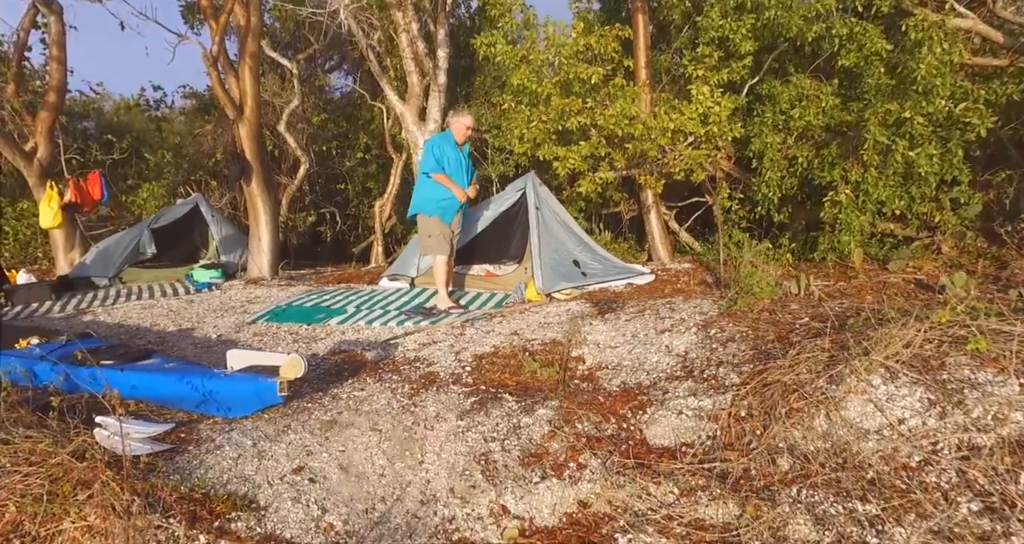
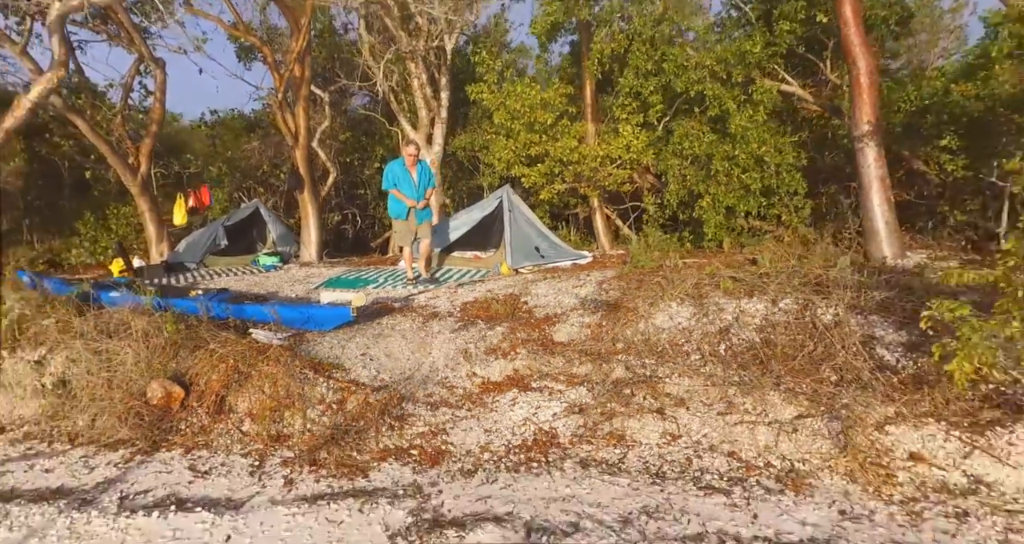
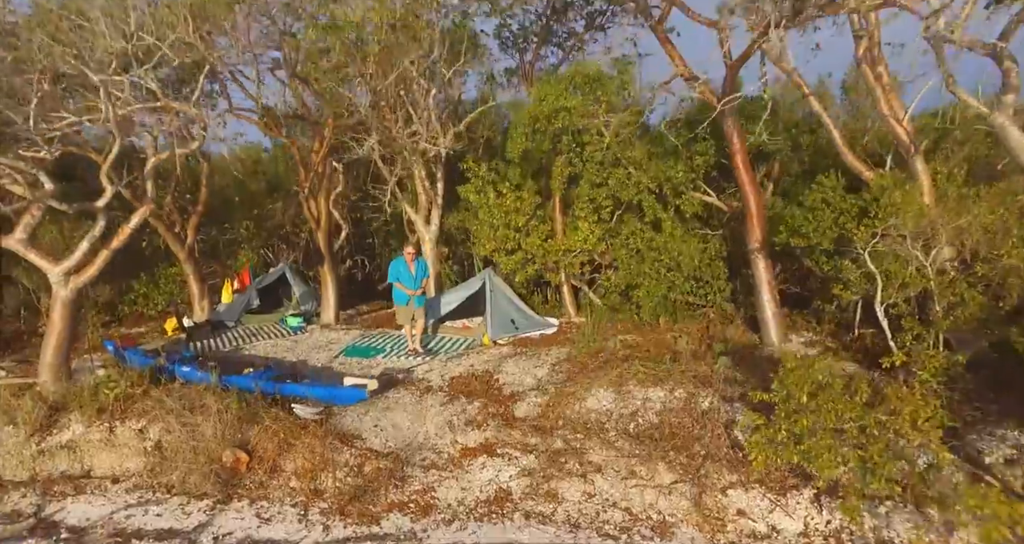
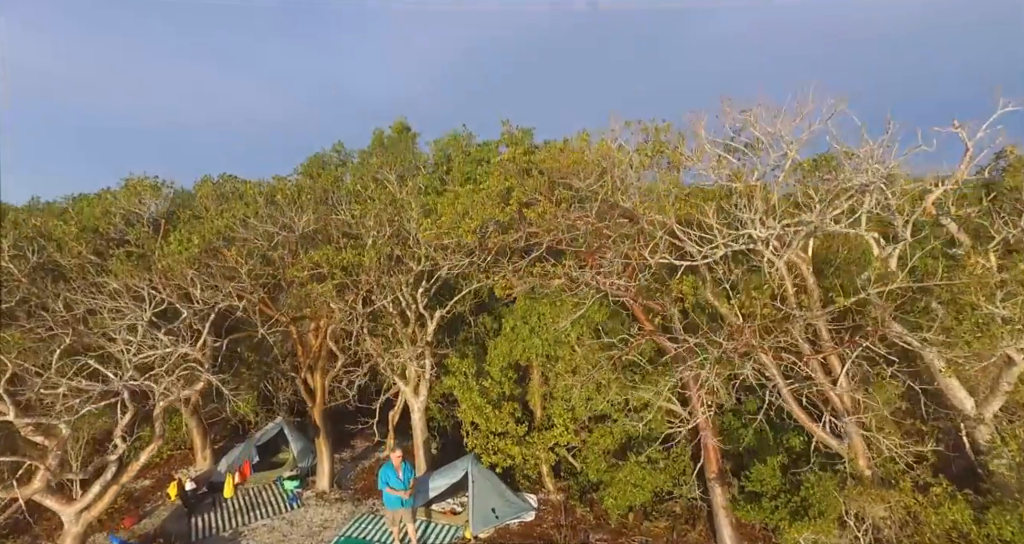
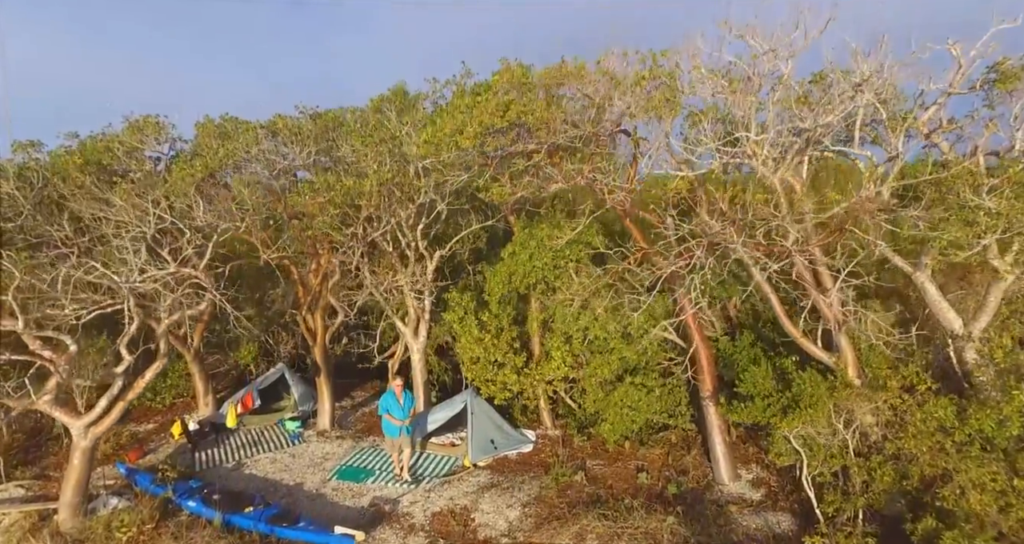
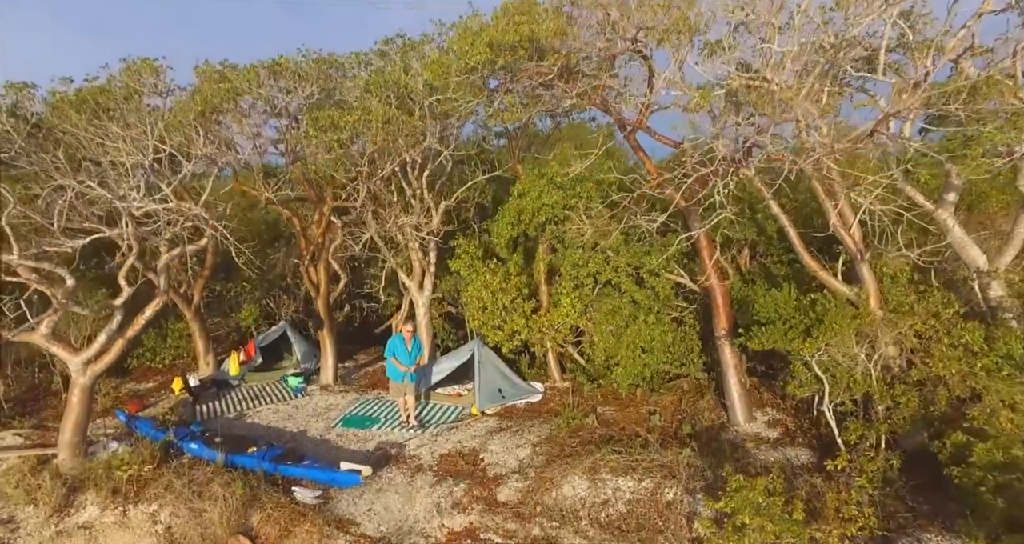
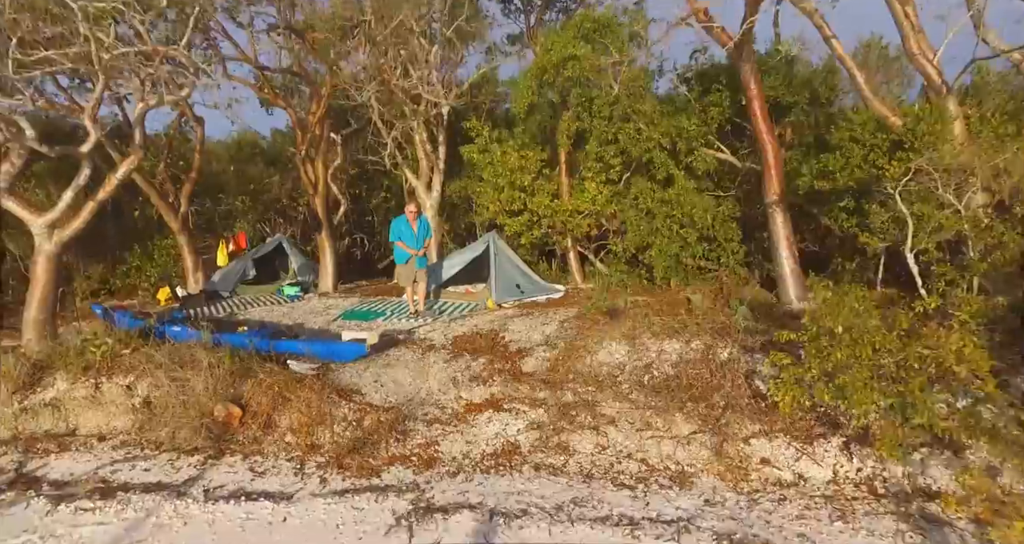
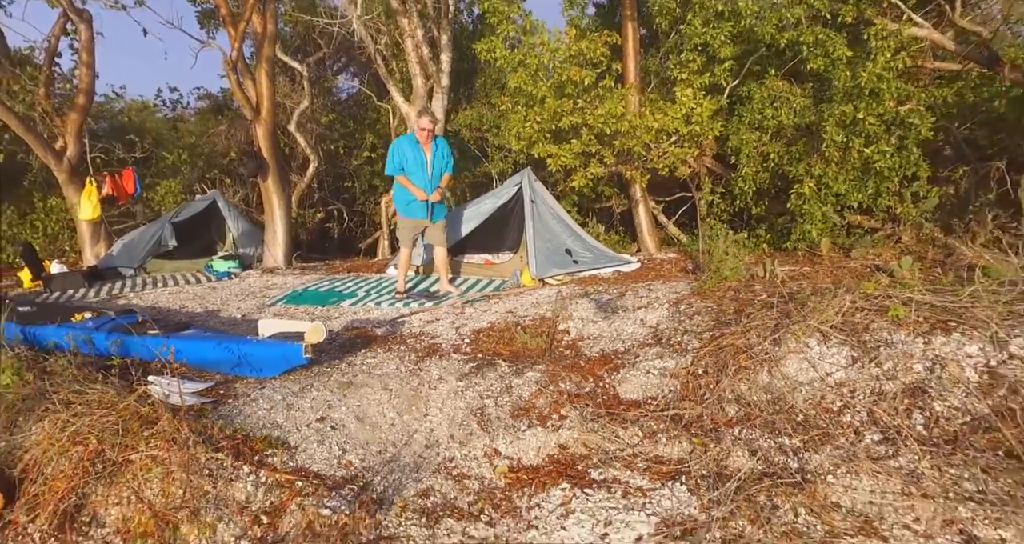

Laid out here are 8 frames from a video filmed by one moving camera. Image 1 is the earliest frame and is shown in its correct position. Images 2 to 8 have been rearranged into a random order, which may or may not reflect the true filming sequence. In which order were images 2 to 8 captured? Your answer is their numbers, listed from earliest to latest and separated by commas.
8, 2, 7, 3, 6, 5, 4
